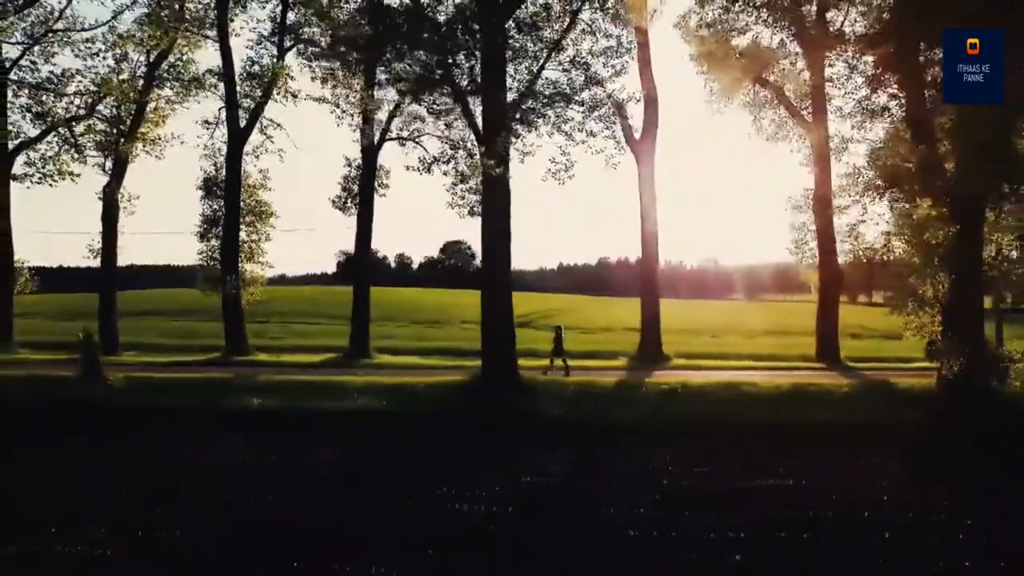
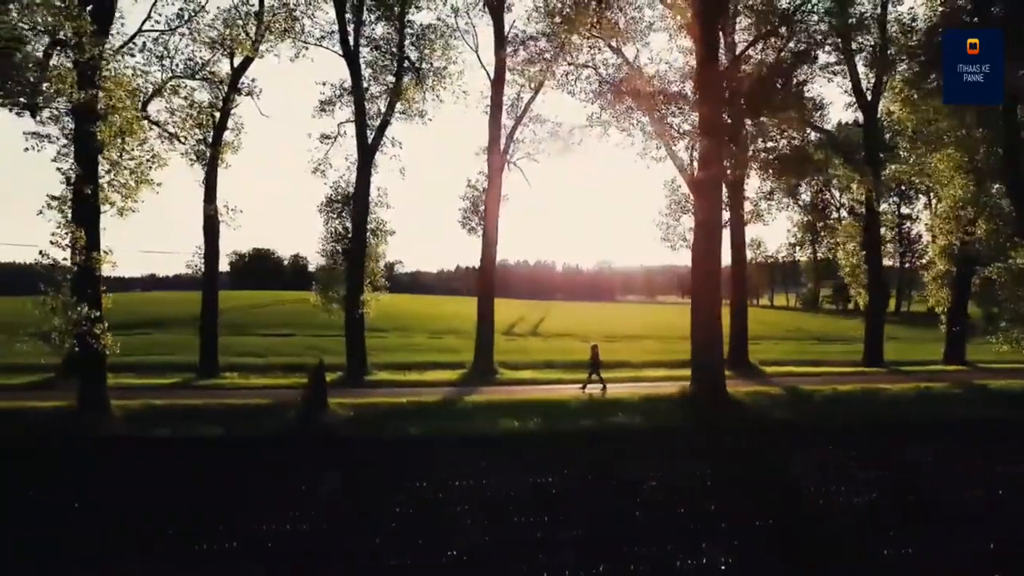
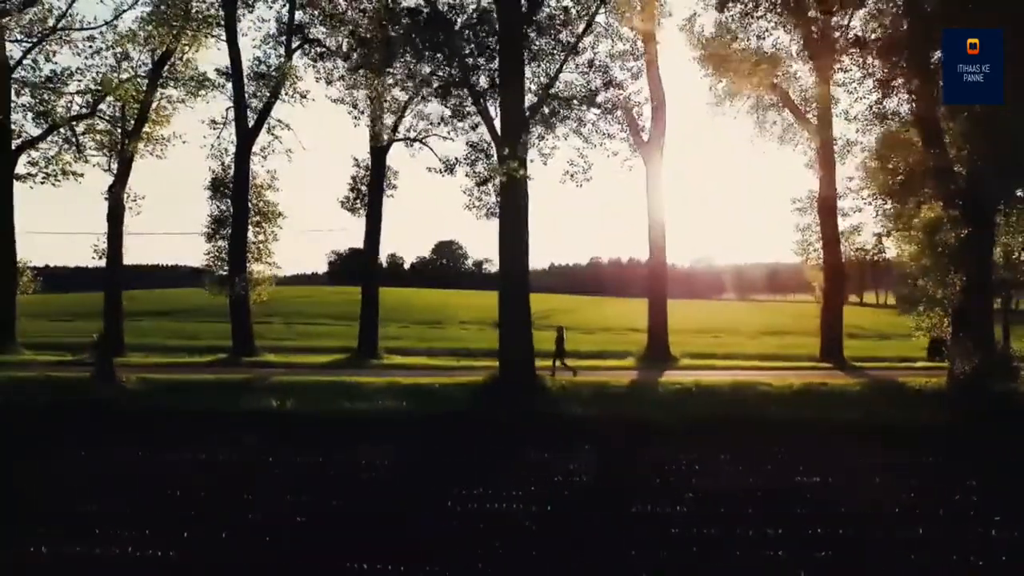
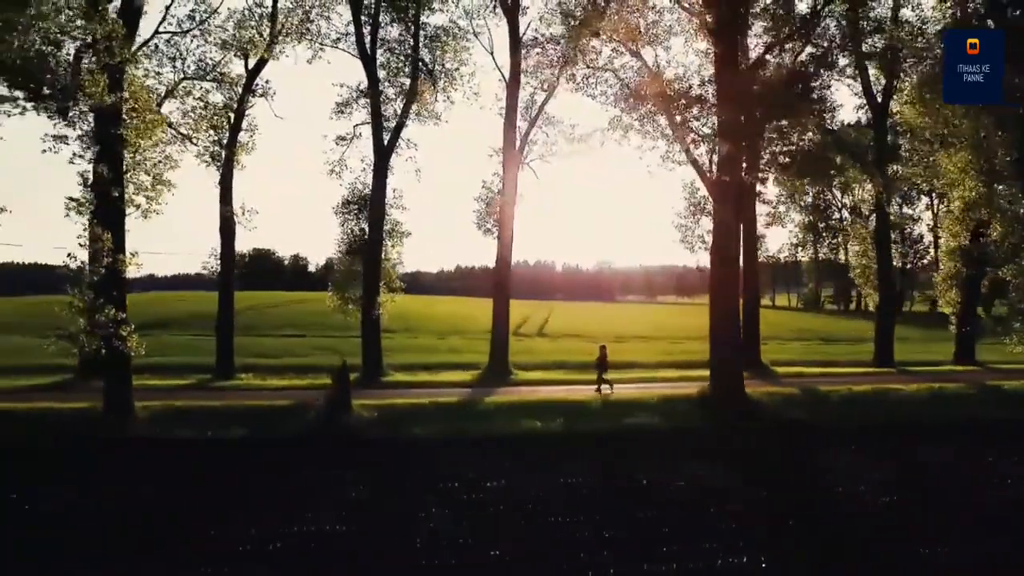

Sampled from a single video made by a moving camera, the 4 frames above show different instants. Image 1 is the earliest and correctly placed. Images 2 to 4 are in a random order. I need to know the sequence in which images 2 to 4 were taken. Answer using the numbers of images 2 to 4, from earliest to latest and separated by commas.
3, 2, 4
